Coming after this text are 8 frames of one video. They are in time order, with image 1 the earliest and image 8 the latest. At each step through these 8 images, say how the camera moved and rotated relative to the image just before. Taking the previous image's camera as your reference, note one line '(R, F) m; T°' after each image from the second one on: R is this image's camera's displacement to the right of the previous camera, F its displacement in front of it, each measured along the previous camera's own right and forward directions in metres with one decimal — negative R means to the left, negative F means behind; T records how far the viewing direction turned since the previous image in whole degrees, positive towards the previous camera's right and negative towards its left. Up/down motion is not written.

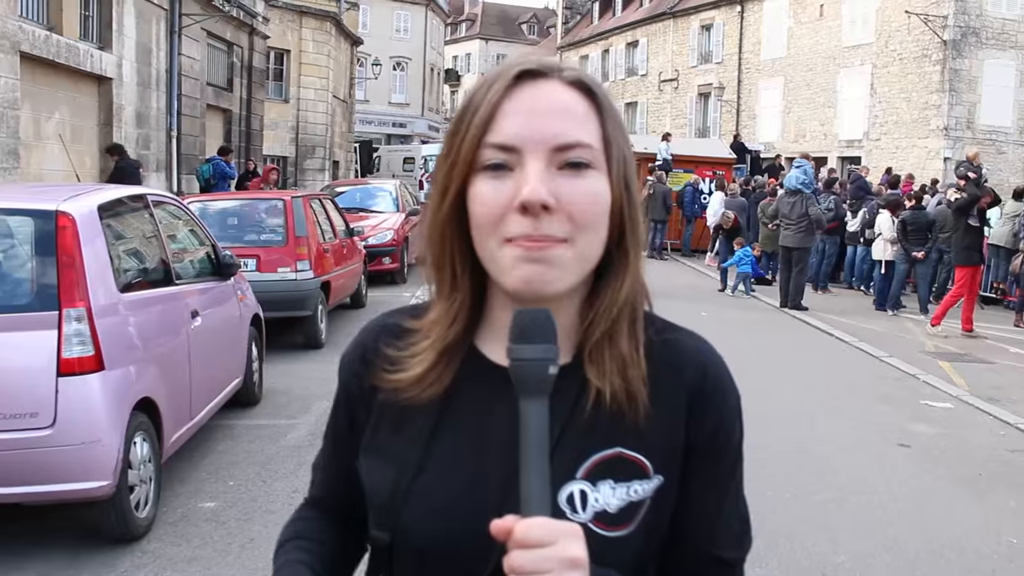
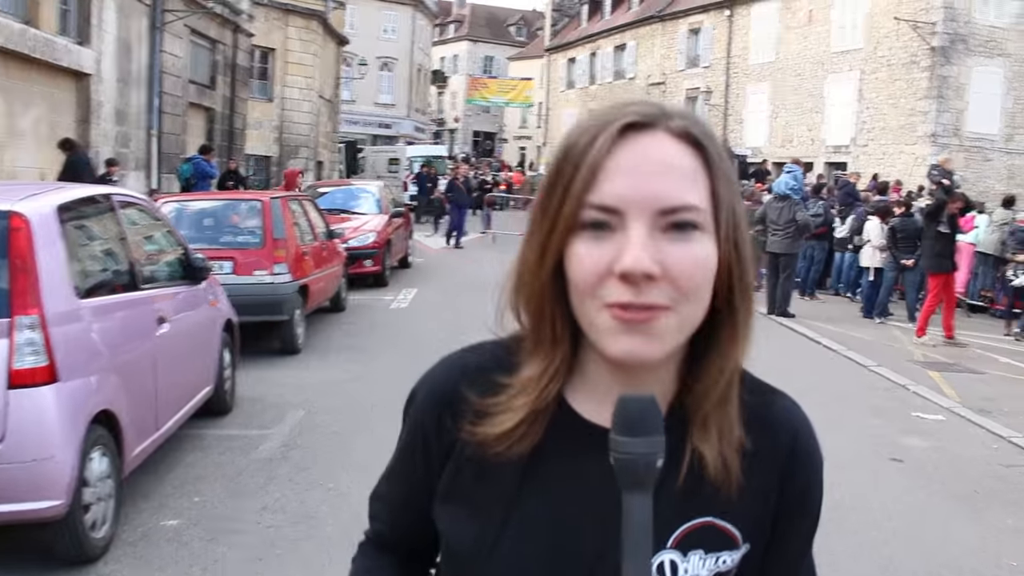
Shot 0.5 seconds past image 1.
(0.0, +0.2) m; +1°
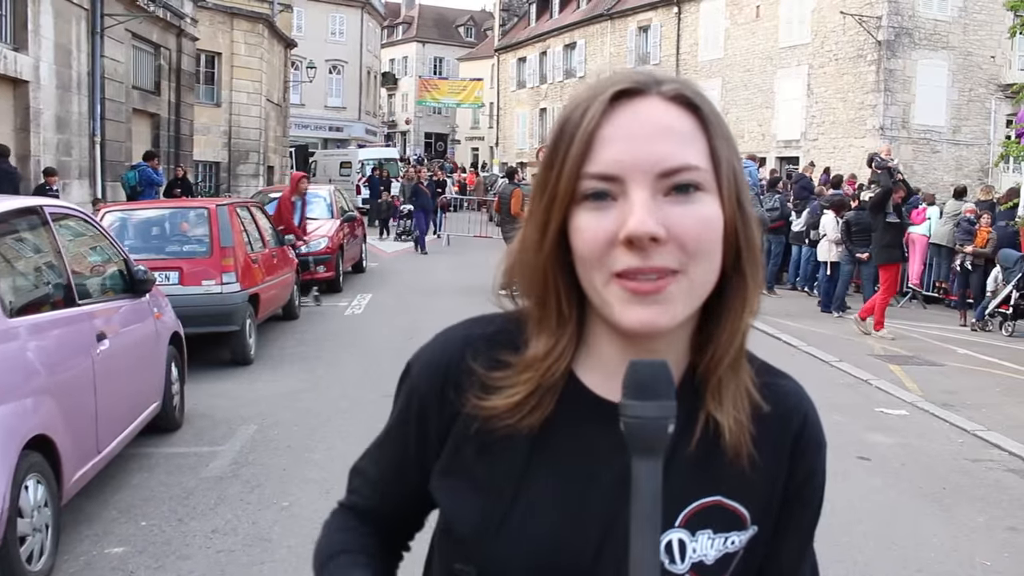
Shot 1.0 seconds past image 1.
(0.0, +0.2) m; +2°
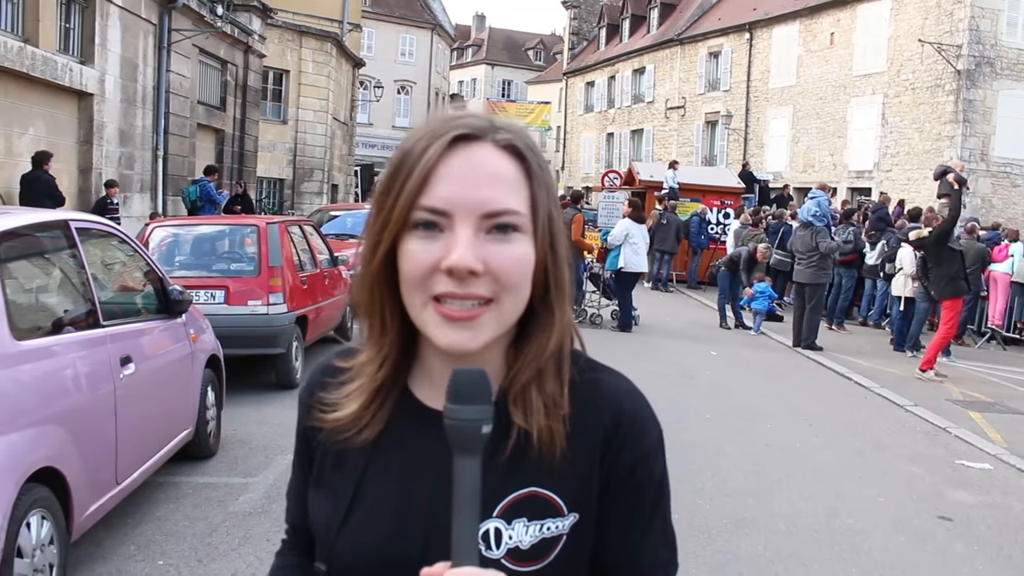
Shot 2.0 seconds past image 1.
(0.0, +0.4) m; -3°
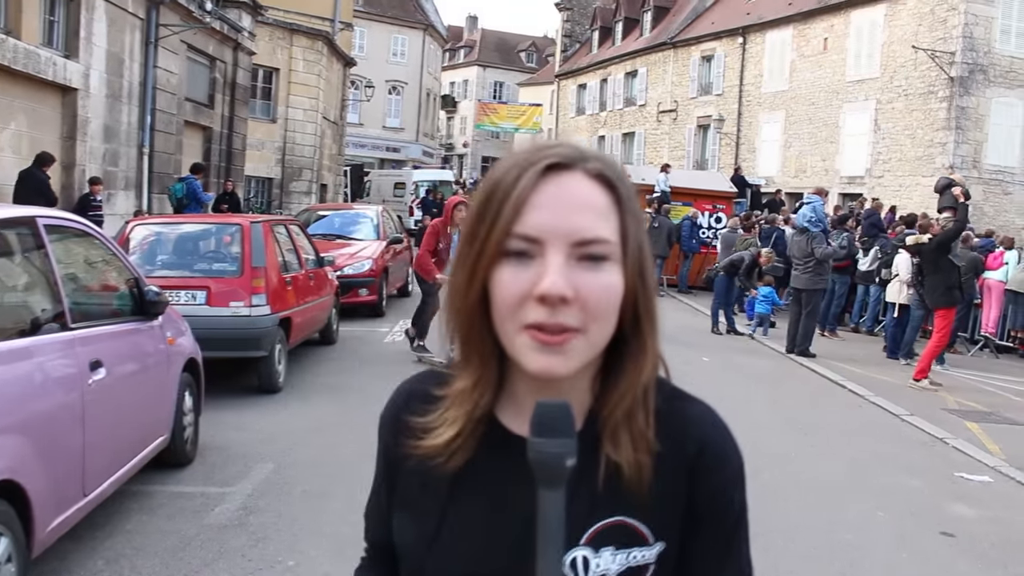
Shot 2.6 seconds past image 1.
(0.0, +0.2) m; +1°
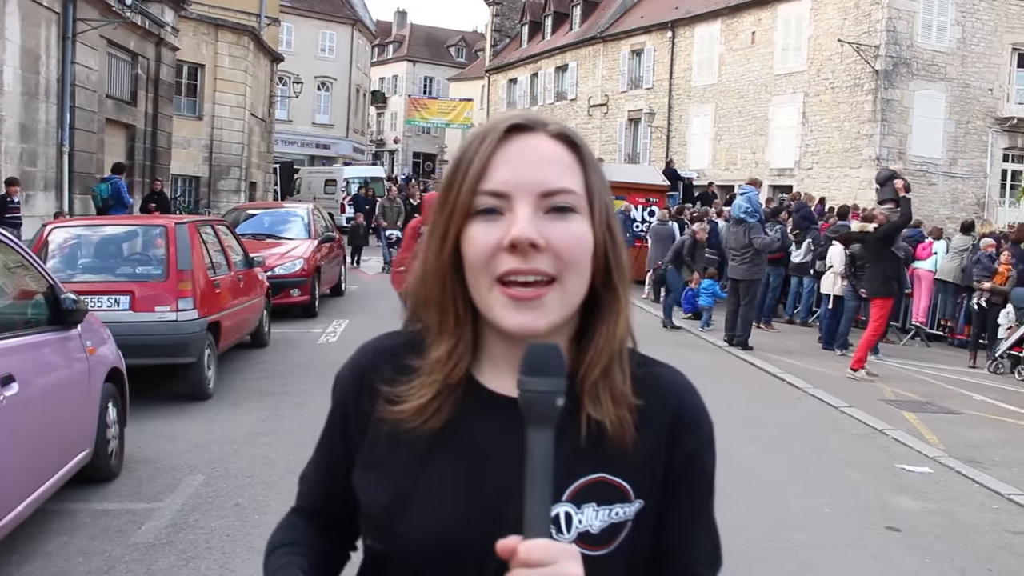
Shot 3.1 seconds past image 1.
(0.0, +0.2) m; +3°
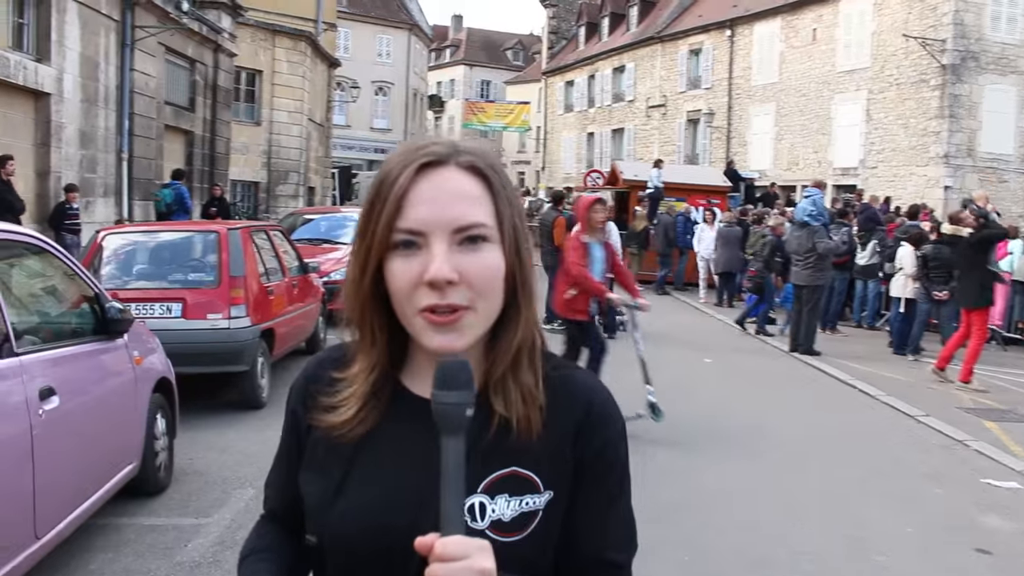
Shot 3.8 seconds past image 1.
(0.0, +0.3) m; -3°
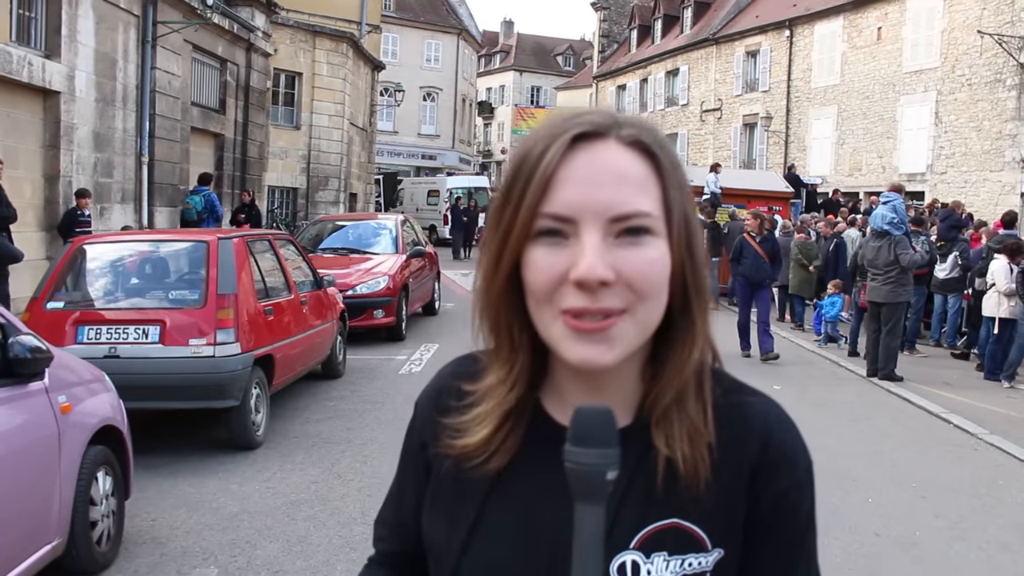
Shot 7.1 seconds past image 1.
(+0.1, +1.3) m; -3°
